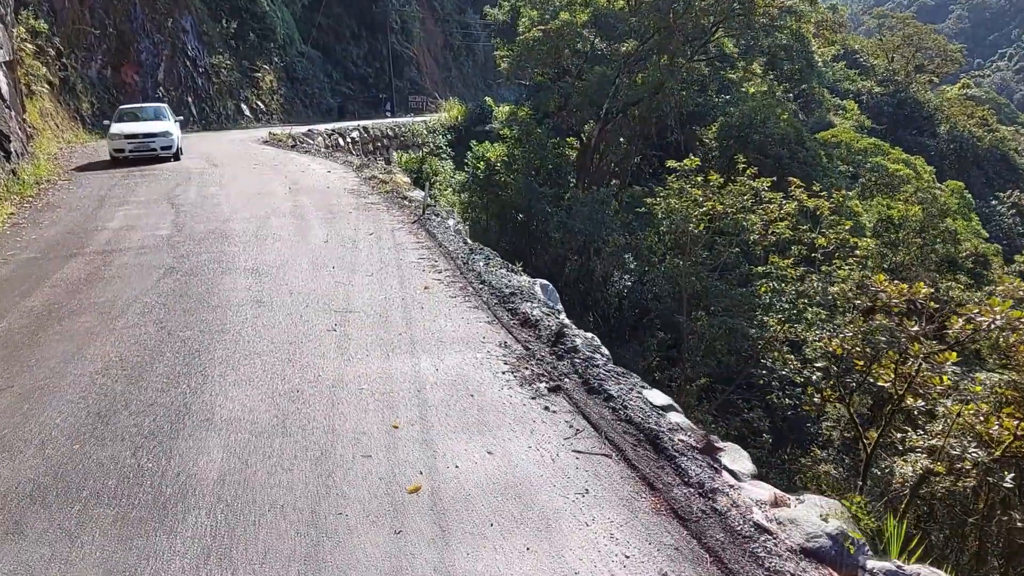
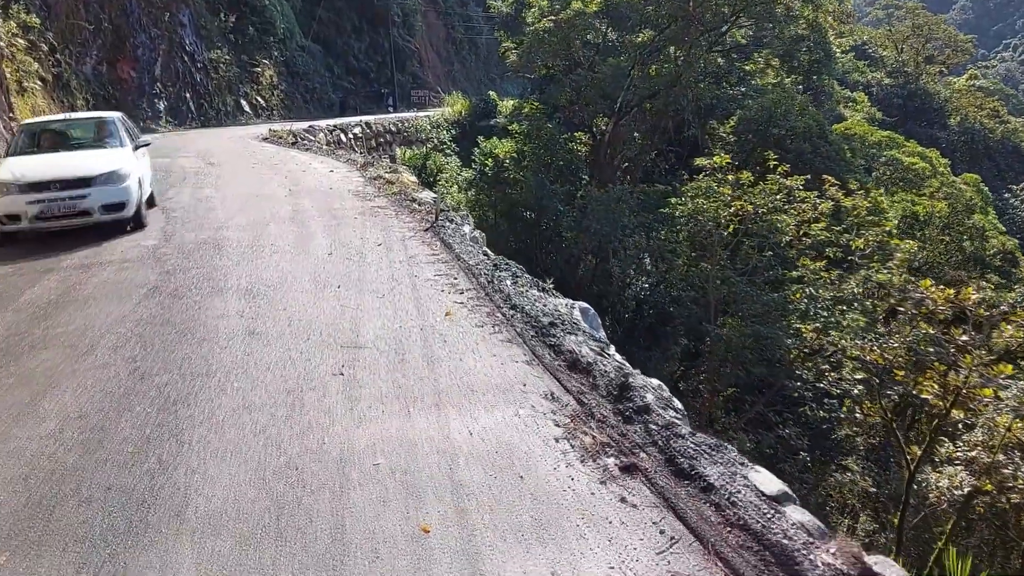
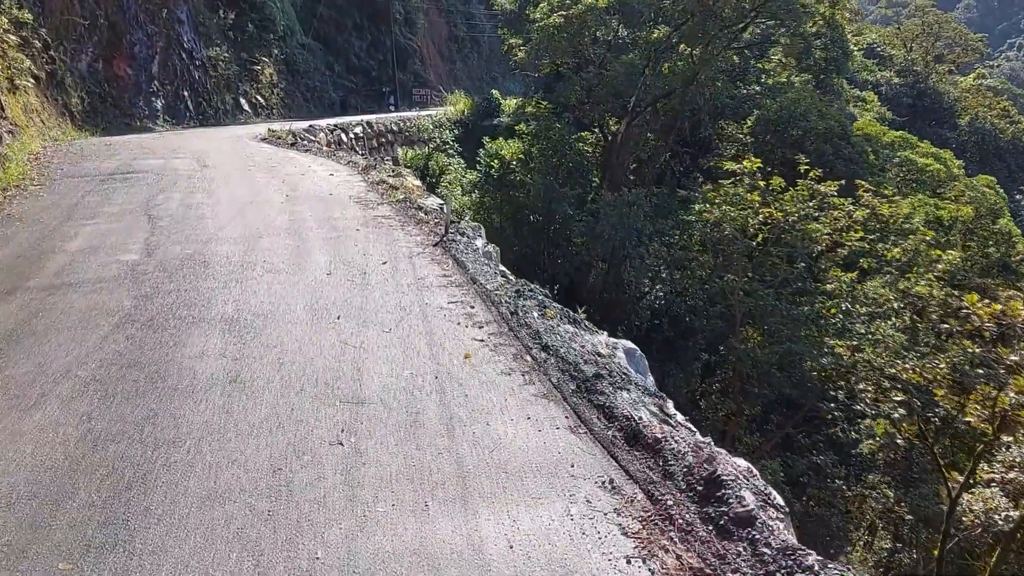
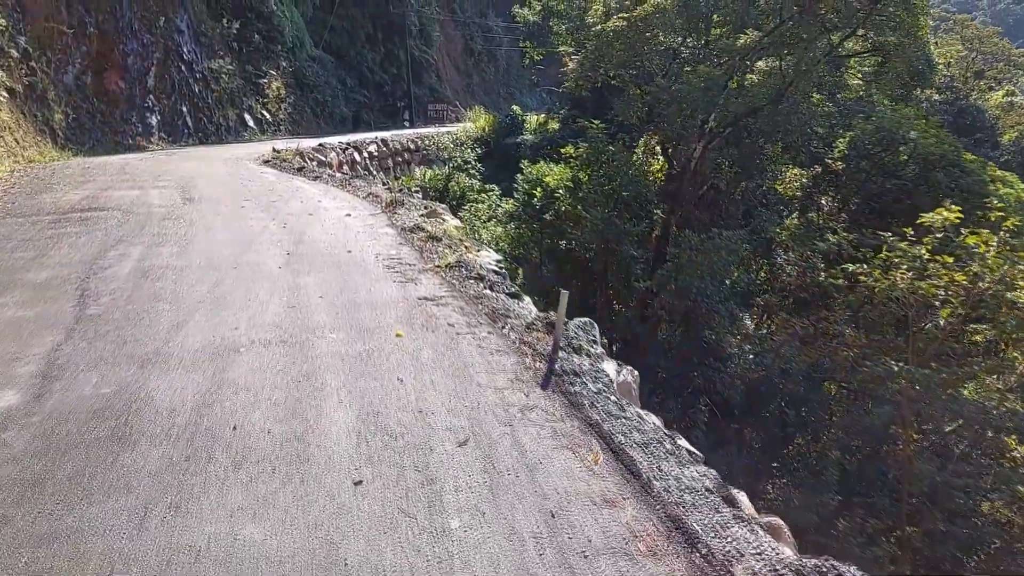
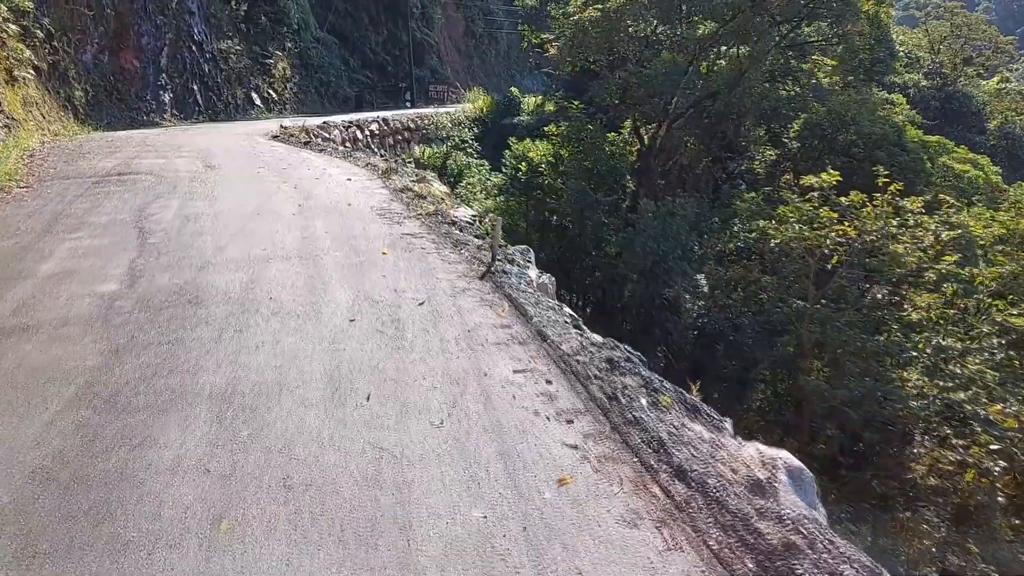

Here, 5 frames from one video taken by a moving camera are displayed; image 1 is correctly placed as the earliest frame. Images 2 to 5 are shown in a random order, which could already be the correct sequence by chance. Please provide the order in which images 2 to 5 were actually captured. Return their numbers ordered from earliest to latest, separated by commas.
2, 3, 5, 4
